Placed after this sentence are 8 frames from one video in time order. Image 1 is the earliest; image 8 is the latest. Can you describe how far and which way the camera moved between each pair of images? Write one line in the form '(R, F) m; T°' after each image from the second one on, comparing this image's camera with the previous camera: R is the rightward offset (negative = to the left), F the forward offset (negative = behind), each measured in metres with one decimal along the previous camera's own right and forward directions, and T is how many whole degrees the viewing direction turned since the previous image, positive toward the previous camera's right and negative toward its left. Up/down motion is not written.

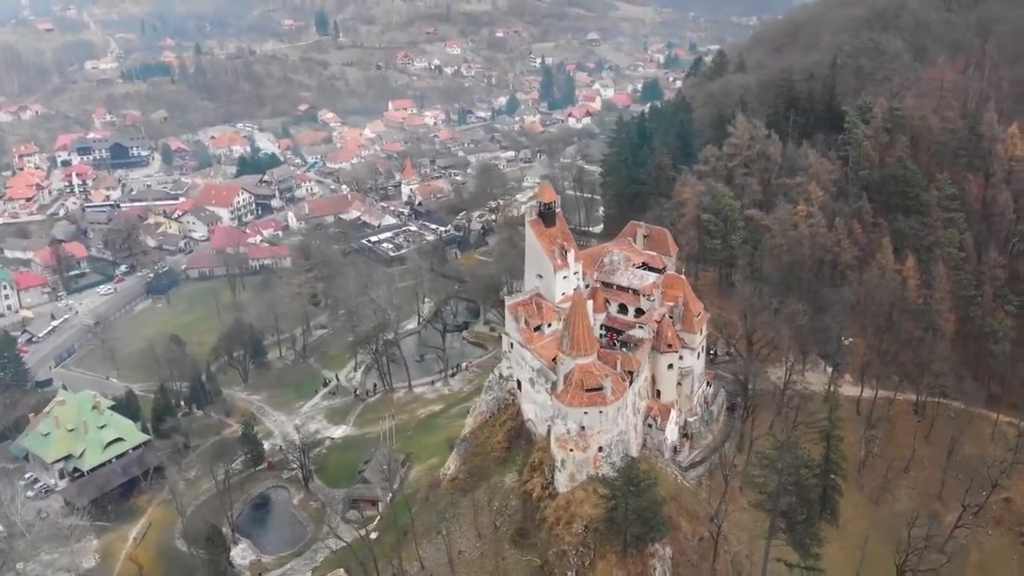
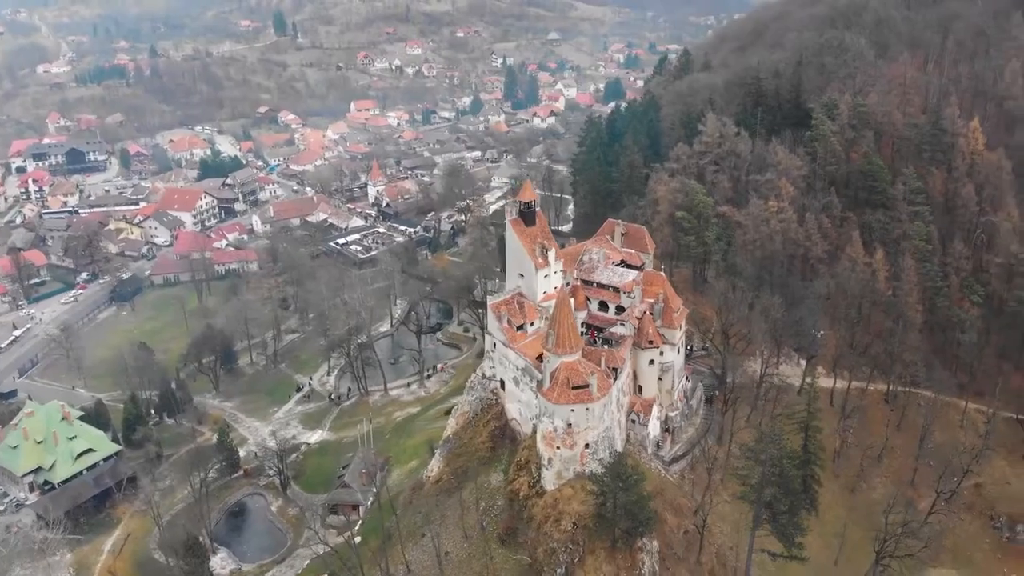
(-0.9, +0.1) m; +3°
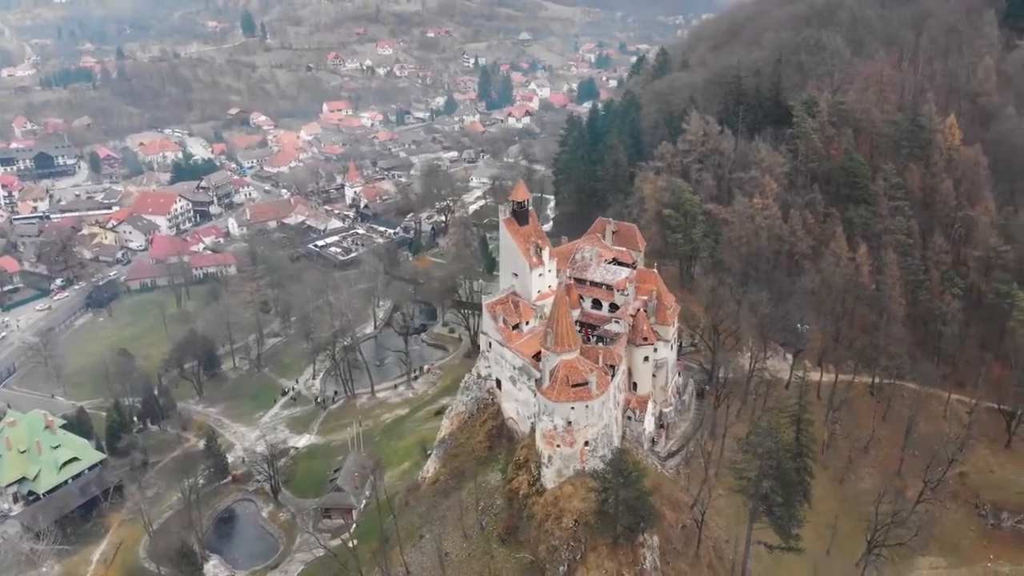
(-1.1, 0.0) m; +2°
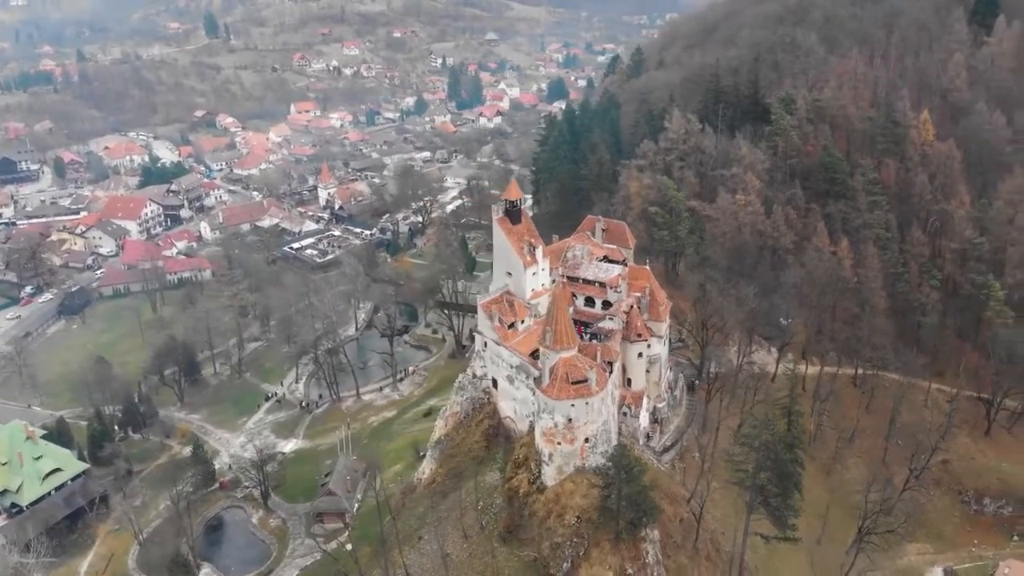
(-1.3, 0.0) m; +2°
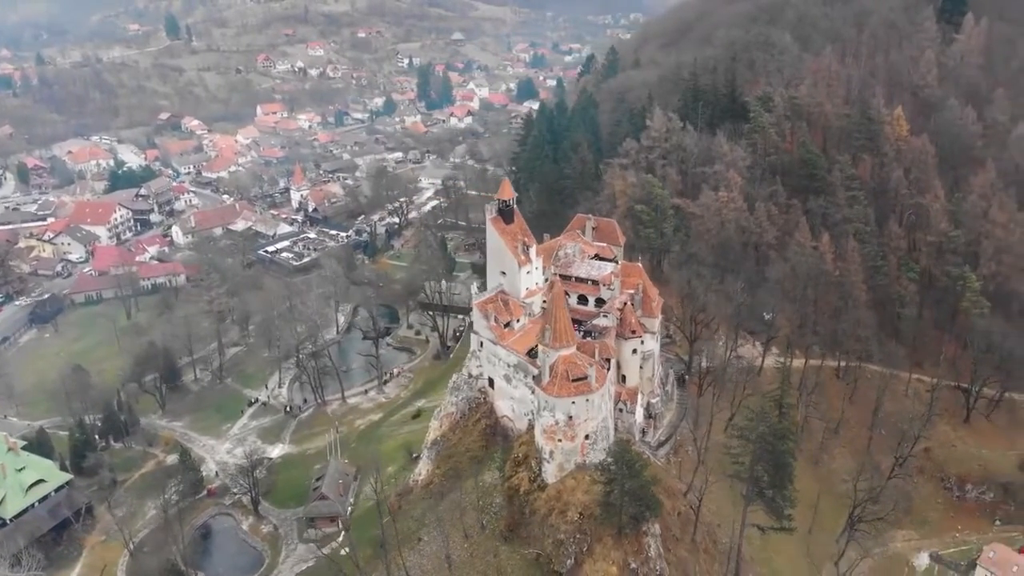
(-1.3, -0.1) m; +2°
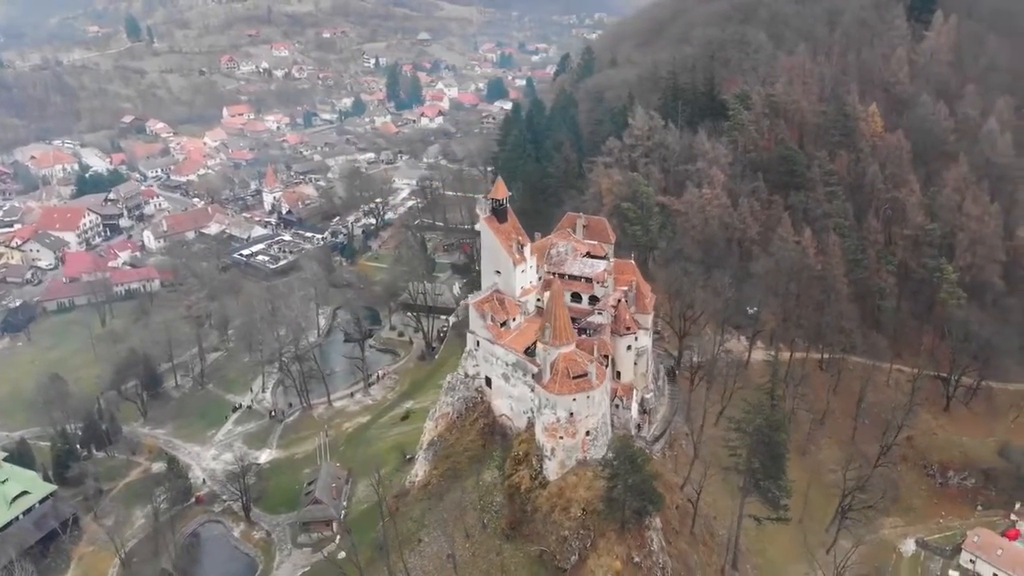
(-1.3, -0.1) m; +2°
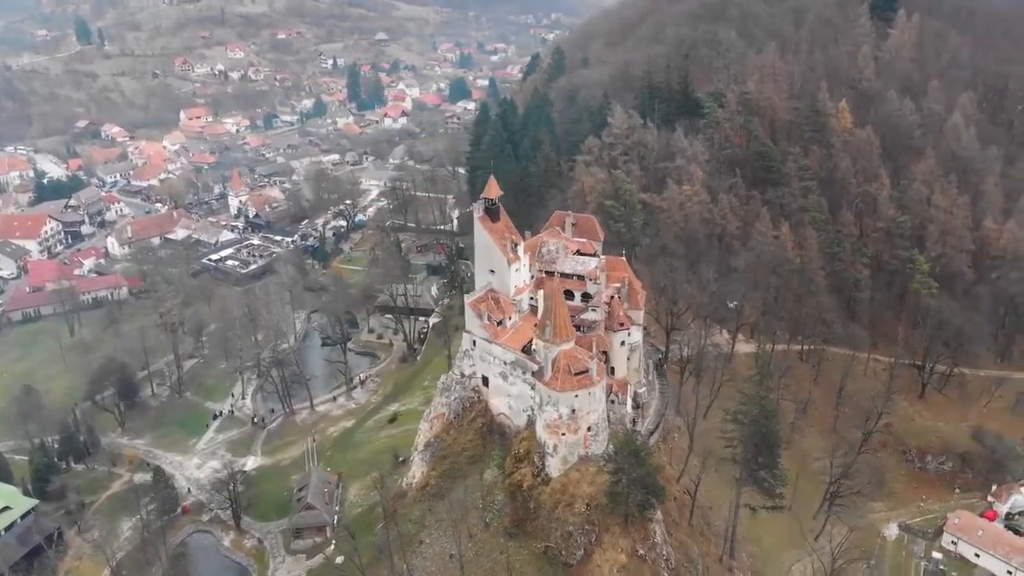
(-1.7, -0.1) m; +3°
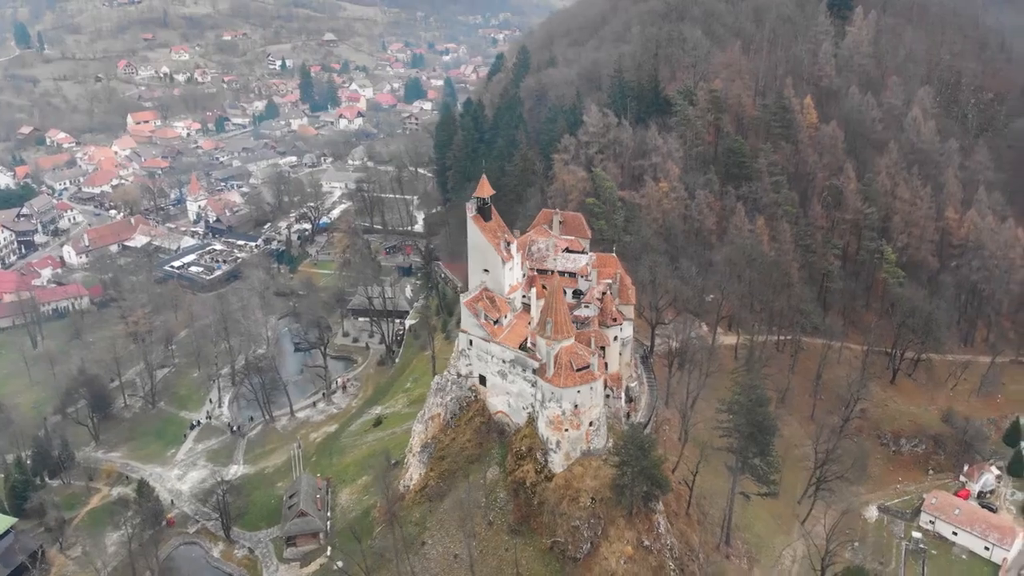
(-2.1, -0.2) m; +3°
